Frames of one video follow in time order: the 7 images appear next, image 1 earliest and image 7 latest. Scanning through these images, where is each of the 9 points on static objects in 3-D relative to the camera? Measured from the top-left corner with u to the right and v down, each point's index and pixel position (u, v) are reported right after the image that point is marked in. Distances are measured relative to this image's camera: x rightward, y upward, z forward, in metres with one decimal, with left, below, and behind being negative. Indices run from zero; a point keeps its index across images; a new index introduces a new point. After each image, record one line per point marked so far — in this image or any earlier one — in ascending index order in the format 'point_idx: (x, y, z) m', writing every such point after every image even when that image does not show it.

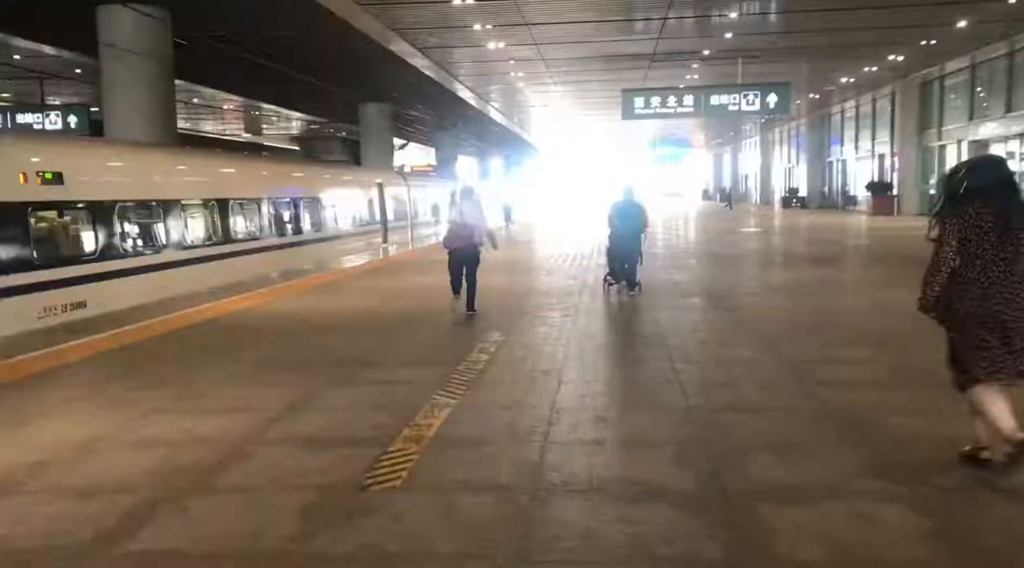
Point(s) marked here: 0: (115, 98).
0: (-9.6, +4.6, +17.1) m
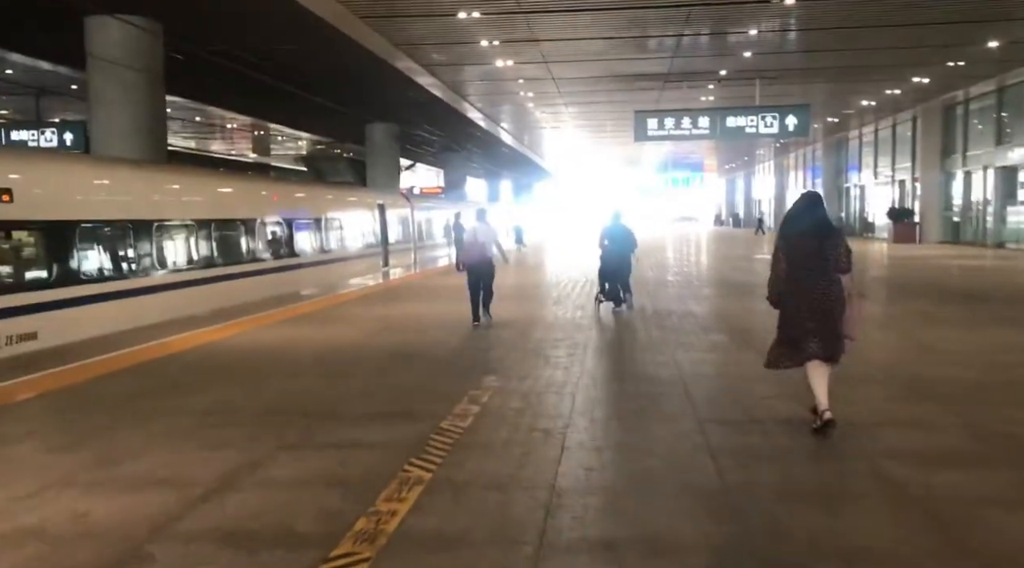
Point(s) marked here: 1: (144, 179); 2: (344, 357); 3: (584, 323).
0: (-9.5, +4.0, +16.3) m
1: (-6.6, +1.9, +13.2) m
2: (-1.9, -0.9, +7.9) m
3: (+1.1, -0.6, +10.8) m
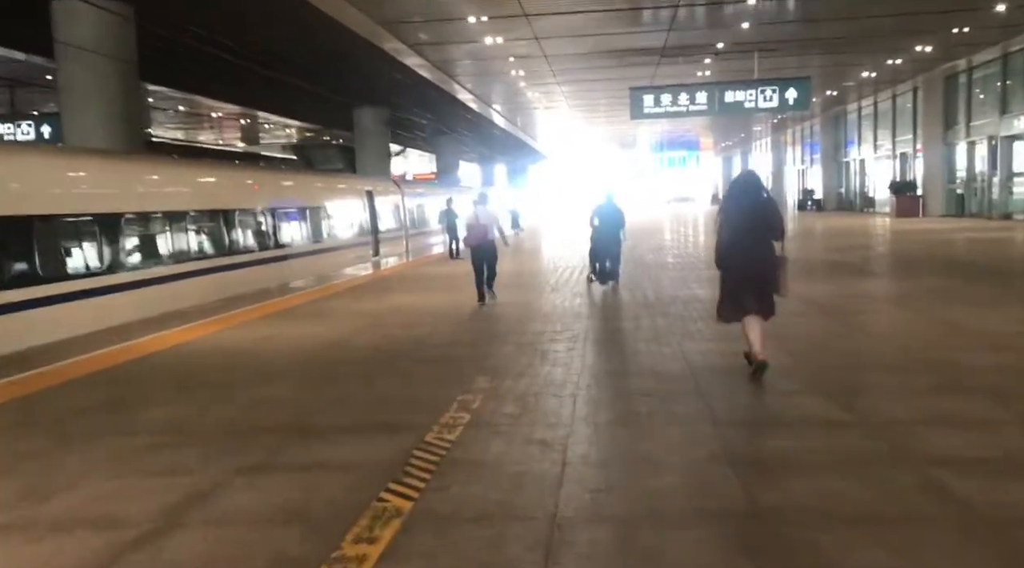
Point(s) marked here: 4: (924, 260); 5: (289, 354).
0: (-9.7, +4.1, +15.6) m
1: (-6.8, +2.0, +12.5) m
2: (-2.0, -0.8, +7.2) m
3: (+1.1, -0.4, +10.2) m
4: (+11.4, +0.7, +19.4) m
5: (-2.4, -0.8, +7.6) m
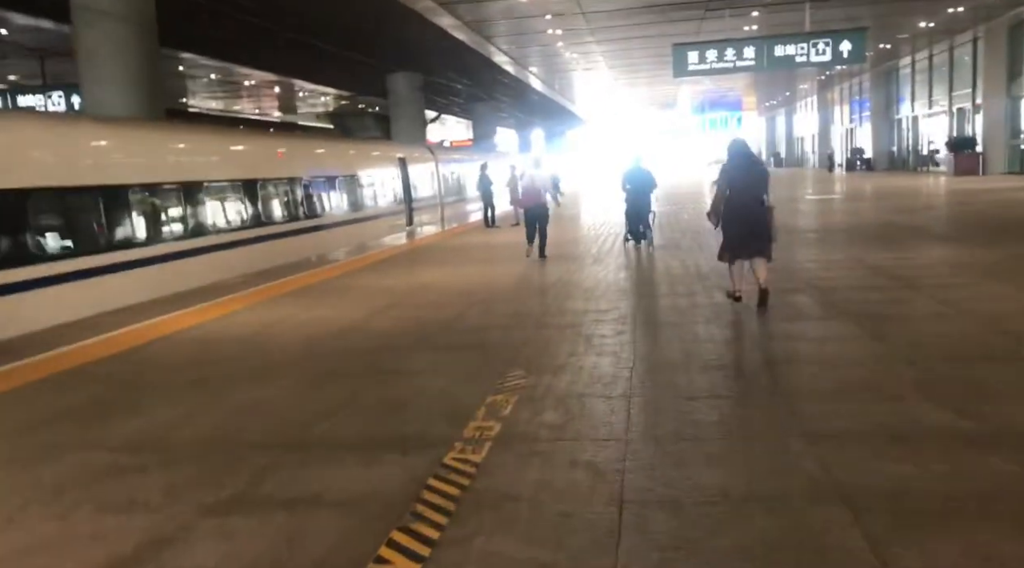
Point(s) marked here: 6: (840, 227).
0: (-8.9, +4.6, +14.9) m
1: (-6.2, +2.4, +11.8) m
2: (-1.6, -0.6, +6.4) m
3: (+1.6, 0.0, +9.2) m
4: (+12.3, +1.5, +17.9) m
5: (-2.1, -0.6, +6.9) m
6: (+8.9, +1.5, +19.1) m
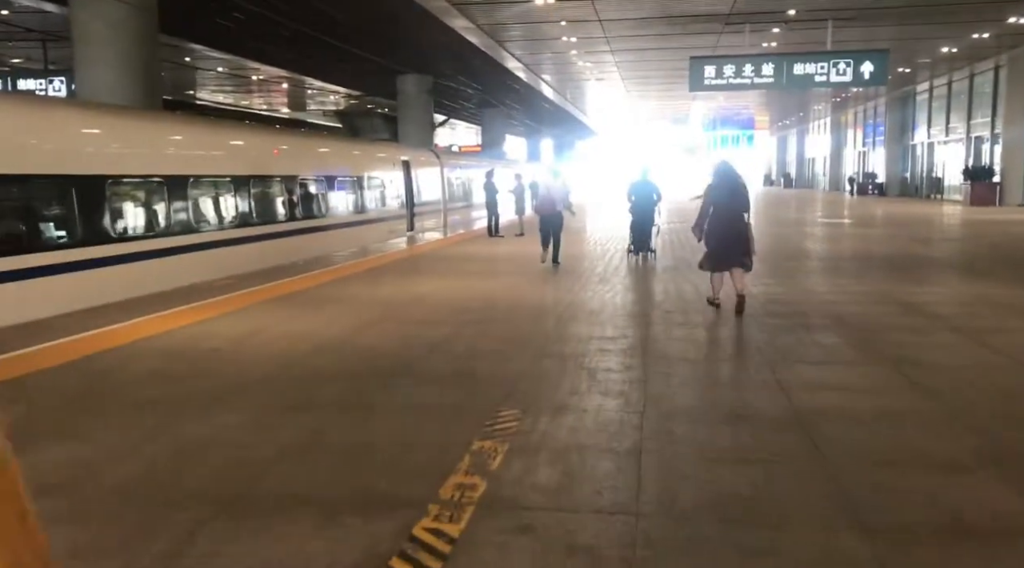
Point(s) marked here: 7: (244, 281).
0: (-8.7, +4.7, +14.3) m
1: (-6.0, +2.4, +11.2) m
2: (-1.6, -0.8, +5.8) m
3: (+1.6, -0.3, +8.5) m
4: (+12.4, +0.6, +17.1) m
5: (-2.1, -0.7, +6.2) m
6: (+9.0, +0.8, +18.4) m
7: (-5.1, +0.1, +13.4) m
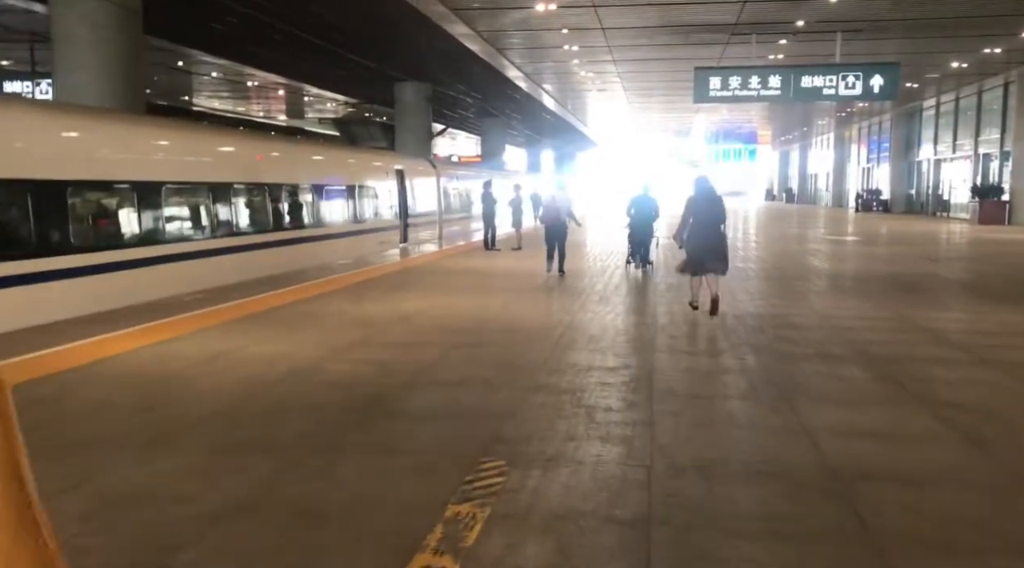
0: (-8.7, +4.5, +13.7) m
1: (-6.1, +2.2, +10.5) m
2: (-1.7, -0.9, +5.0) m
3: (+1.5, -0.6, +7.8) m
4: (+12.3, +0.1, +16.4) m
5: (-2.2, -0.9, +5.5) m
6: (+8.9, +0.3, +17.7) m
7: (-5.1, -0.2, +12.7) m
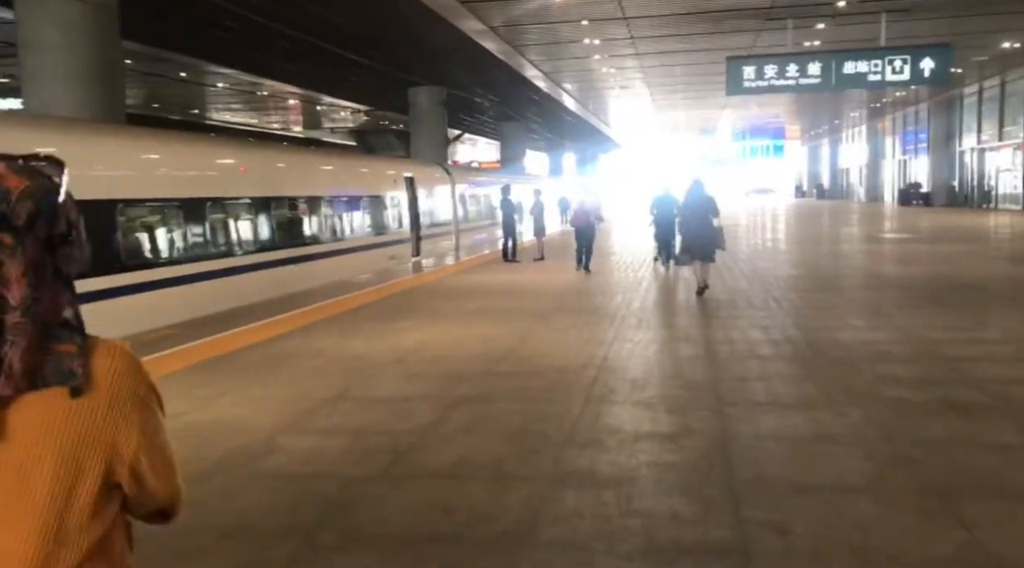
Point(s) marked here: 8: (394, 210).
0: (-8.4, +4.0, +12.4) m
1: (-5.9, +1.8, +9.1) m
2: (-1.6, -1.2, +3.5) m
3: (+1.6, -0.8, +6.1) m
4: (+12.8, +0.1, +14.4) m
5: (-2.1, -1.2, +3.9) m
6: (+9.4, +0.2, +15.7) m
7: (-4.8, -0.6, +11.2) m
8: (-3.6, +2.0, +19.3) m
